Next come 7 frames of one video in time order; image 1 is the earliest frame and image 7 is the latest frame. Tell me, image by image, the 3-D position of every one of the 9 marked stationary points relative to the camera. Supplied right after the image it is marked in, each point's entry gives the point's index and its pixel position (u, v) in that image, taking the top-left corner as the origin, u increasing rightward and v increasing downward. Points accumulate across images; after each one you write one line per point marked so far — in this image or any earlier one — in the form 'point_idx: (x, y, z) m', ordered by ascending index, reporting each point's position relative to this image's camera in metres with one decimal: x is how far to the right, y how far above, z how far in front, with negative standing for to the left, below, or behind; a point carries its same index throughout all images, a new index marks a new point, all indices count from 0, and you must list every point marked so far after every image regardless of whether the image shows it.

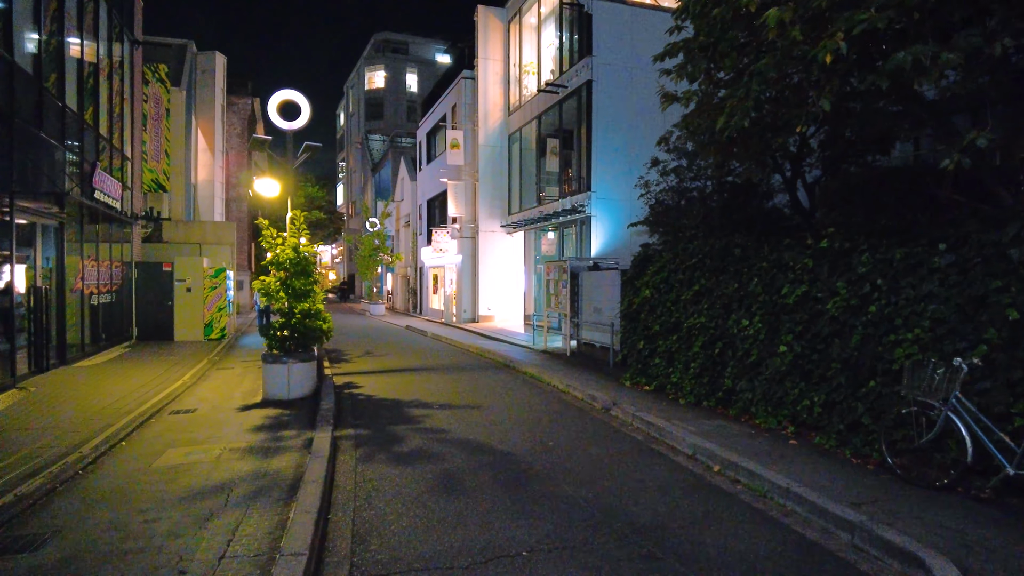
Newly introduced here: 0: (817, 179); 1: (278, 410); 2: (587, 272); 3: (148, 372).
0: (+5.8, +2.1, +12.0) m
1: (-3.4, -1.8, +9.2) m
2: (+1.9, +0.4, +15.7) m
3: (-7.6, -1.7, +13.2) m
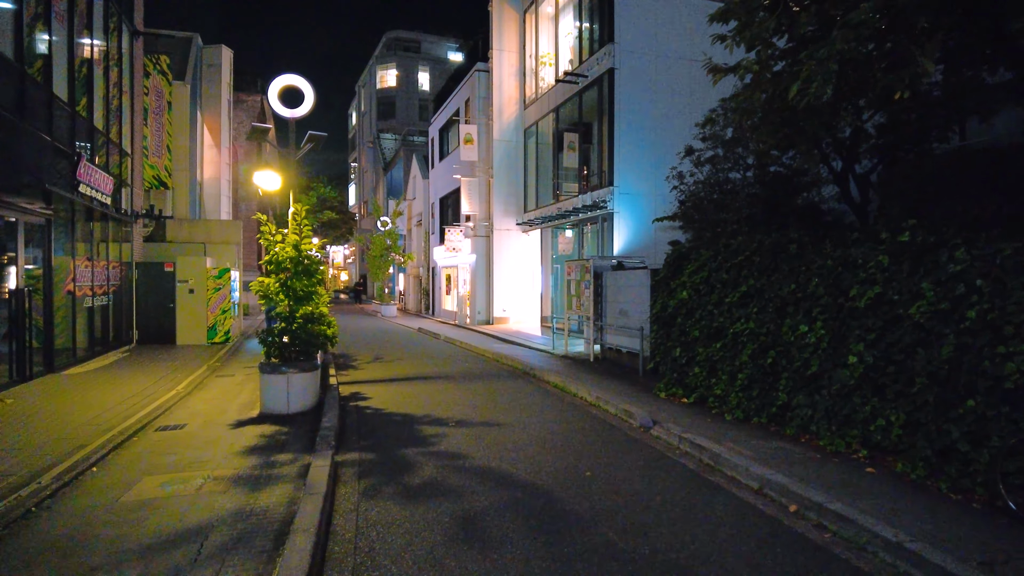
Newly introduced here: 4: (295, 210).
0: (+6.1, +2.0, +10.8) m
1: (-3.1, -1.8, +8.2) m
2: (+2.3, +0.4, +14.6) m
3: (-7.2, -1.7, +12.3) m
4: (-3.6, +1.3, +10.3) m
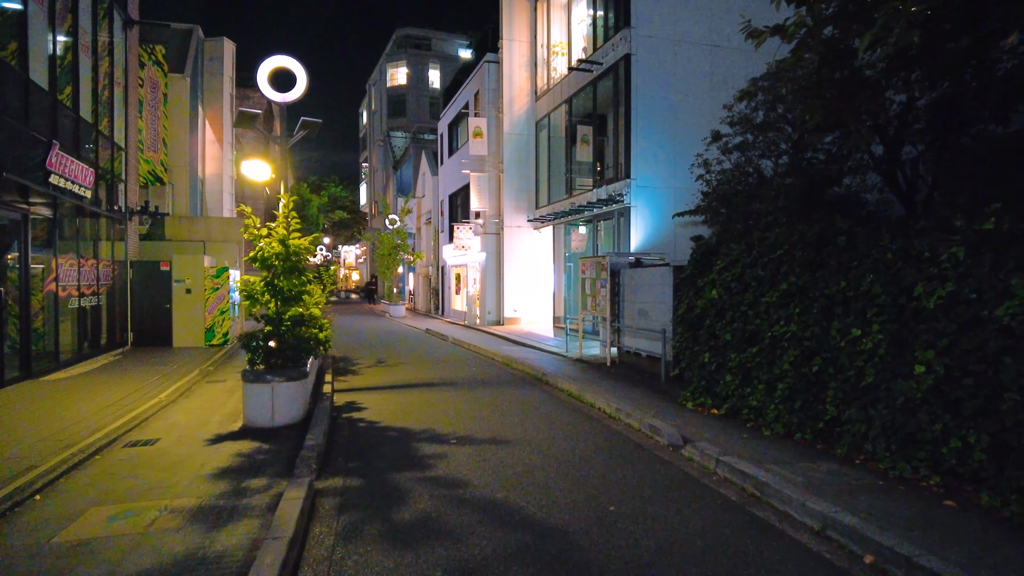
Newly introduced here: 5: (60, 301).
0: (+6.3, +2.1, +9.7) m
1: (-3.0, -1.8, +7.3) m
2: (+2.5, +0.4, +13.6) m
3: (-7.0, -1.7, +11.5) m
4: (-3.4, +1.3, +9.4) m
5: (-9.2, -0.3, +12.7) m
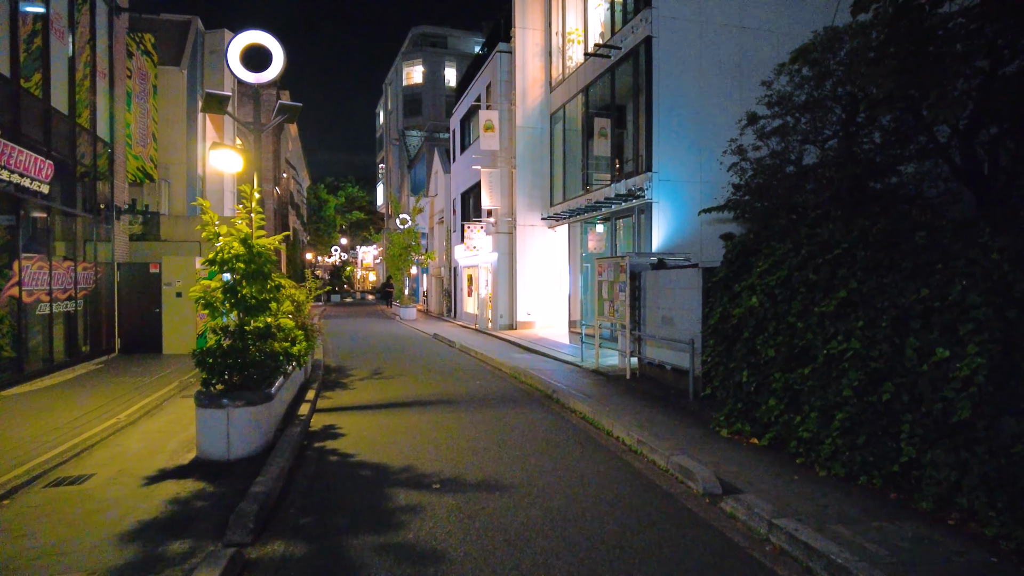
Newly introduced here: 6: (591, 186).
0: (+6.3, +2.0, +8.2) m
1: (-3.0, -1.9, +6.1) m
2: (+2.7, +0.3, +12.2) m
3: (-6.9, -1.8, +10.3) m
4: (-3.4, +1.2, +8.2) m
5: (-9.0, -0.4, +11.7) m
6: (+2.5, +3.2, +19.6) m
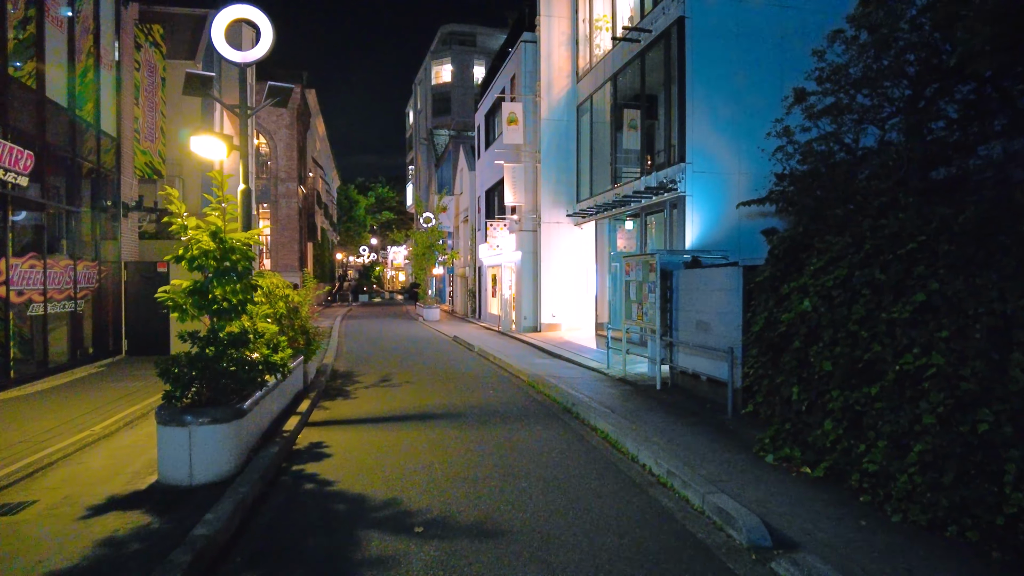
0: (+6.4, +2.0, +6.8) m
1: (-3.0, -1.9, +5.2) m
2: (+3.0, +0.3, +11.0) m
3: (-6.7, -1.8, +9.6) m
4: (-3.3, +1.2, +7.3) m
5: (-8.8, -0.4, +11.0) m
6: (+3.2, +3.2, +18.4) m
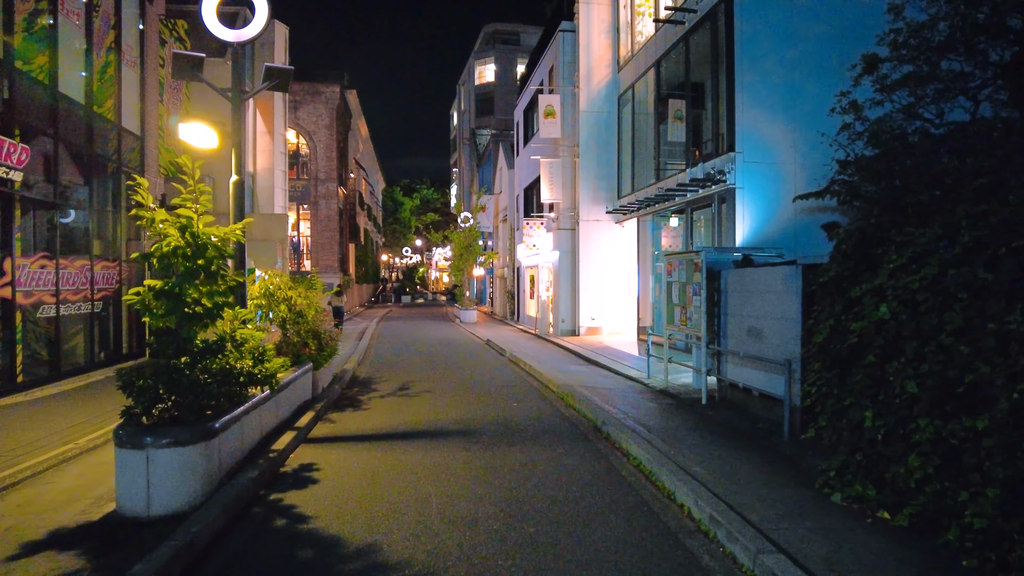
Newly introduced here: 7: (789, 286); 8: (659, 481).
0: (+6.5, +2.0, +5.3) m
1: (-3.0, -1.9, +4.4) m
2: (+3.4, +0.3, +9.7) m
3: (-6.3, -1.8, +9.1) m
4: (-3.1, +1.2, +6.5) m
5: (-8.3, -0.4, +10.7) m
6: (+4.1, +3.1, +17.1) m
7: (+3.5, 0.0, +8.1) m
8: (+1.4, -1.8, +6.1) m
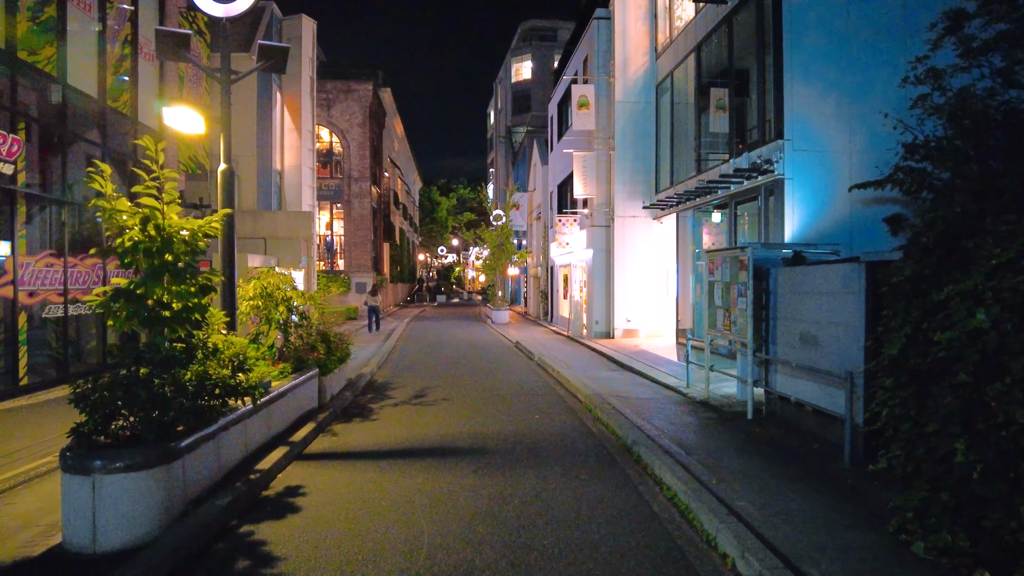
0: (+6.6, +1.9, +4.0) m
1: (-3.0, -1.9, +3.7) m
2: (+3.7, +0.3, +8.6) m
3: (-6.0, -1.8, +8.6) m
4: (-3.0, +1.2, +5.8) m
5: (-7.9, -0.4, +10.3) m
6: (+4.9, +3.1, +15.9) m
7: (+3.7, 0.0, +7.0) m
8: (+1.5, -1.8, +5.1) m
